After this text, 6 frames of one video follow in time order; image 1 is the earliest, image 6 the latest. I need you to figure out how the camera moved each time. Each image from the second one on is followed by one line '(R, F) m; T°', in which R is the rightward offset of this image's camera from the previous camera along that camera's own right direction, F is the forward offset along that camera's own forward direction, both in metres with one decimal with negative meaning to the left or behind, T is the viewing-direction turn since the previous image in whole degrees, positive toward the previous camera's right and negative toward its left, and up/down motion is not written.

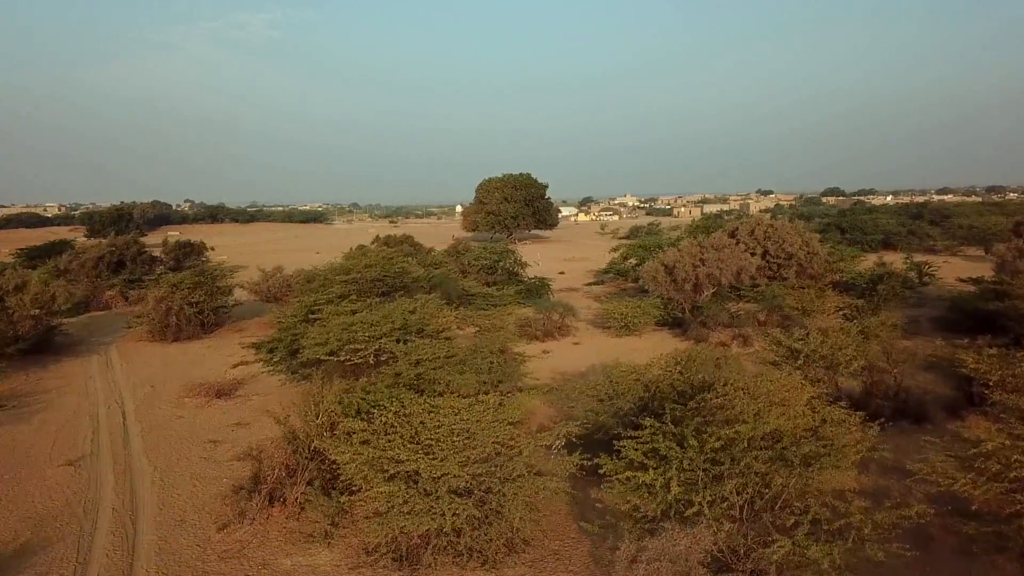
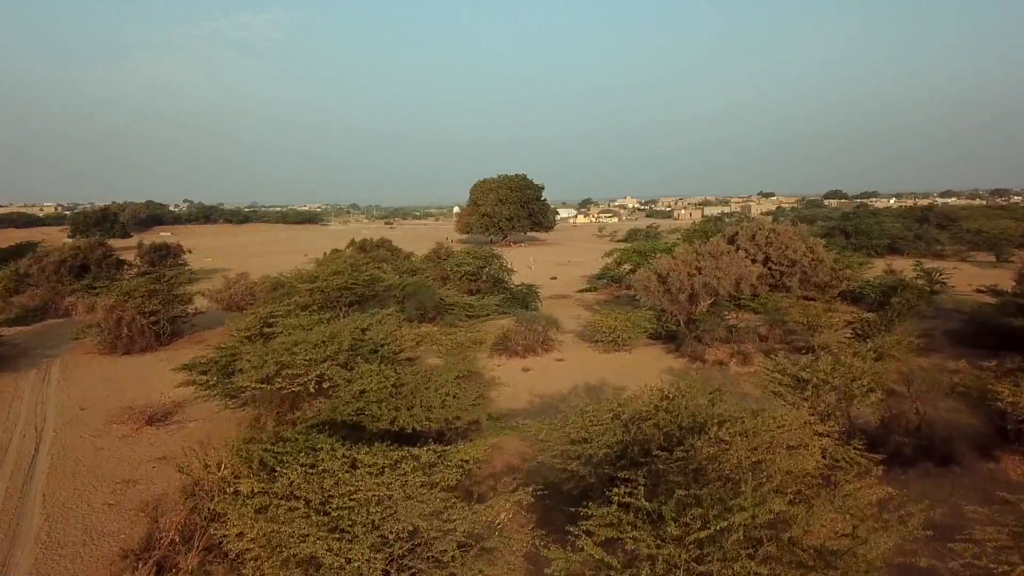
(+0.4, +1.5) m; 0°
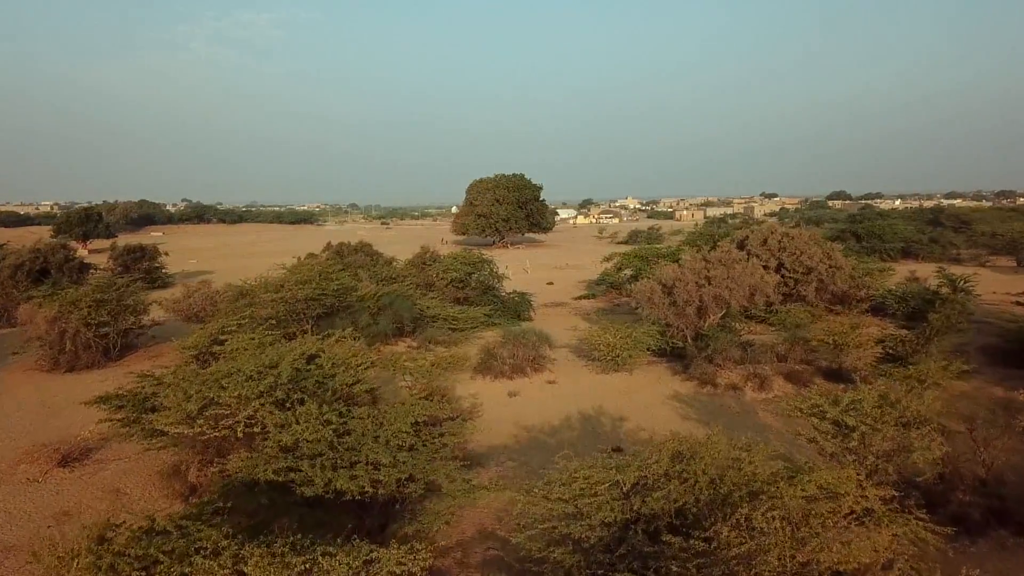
(+0.2, +1.9) m; 0°
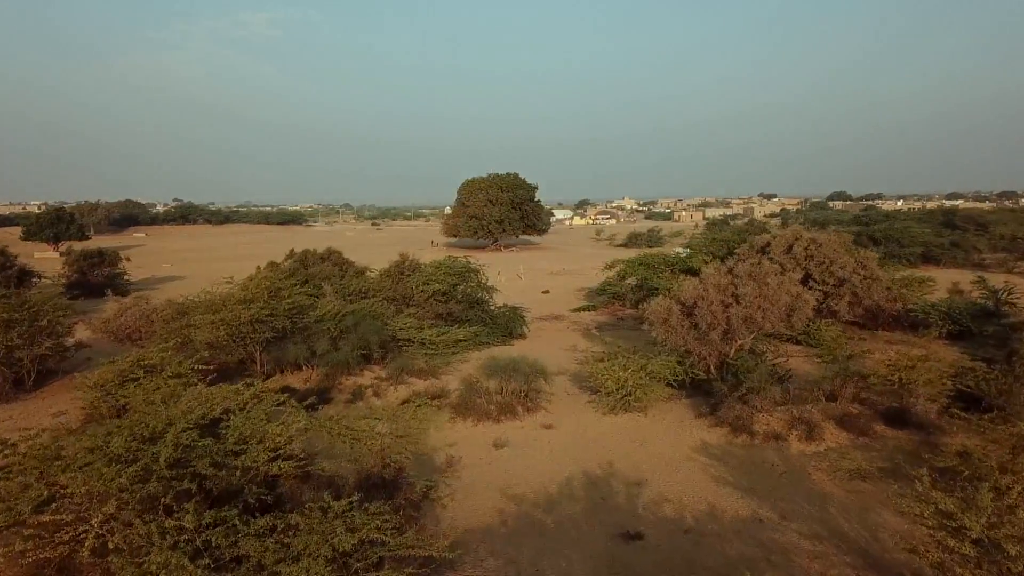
(+0.1, +2.7) m; 0°
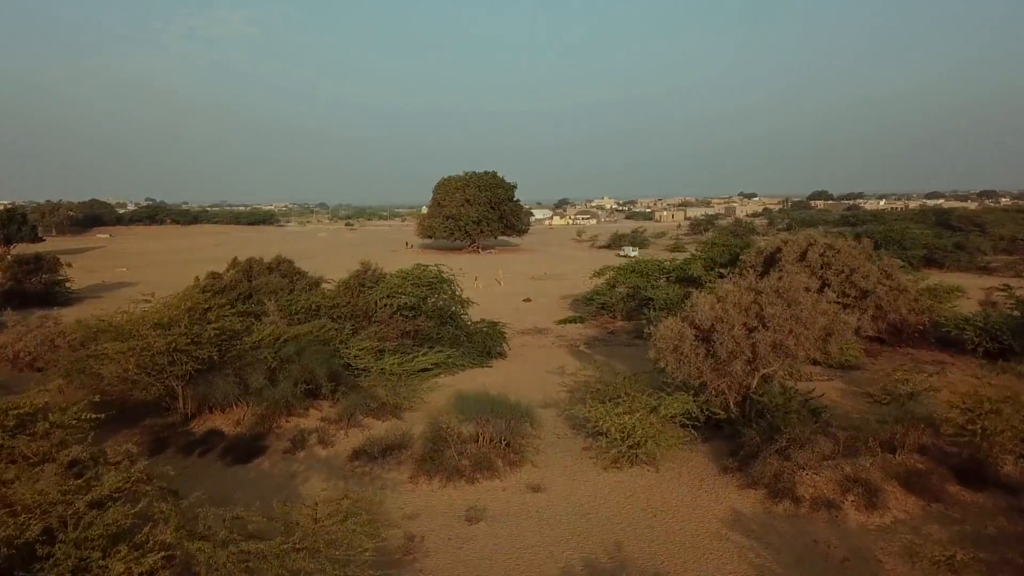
(0.0, +2.4) m; +1°
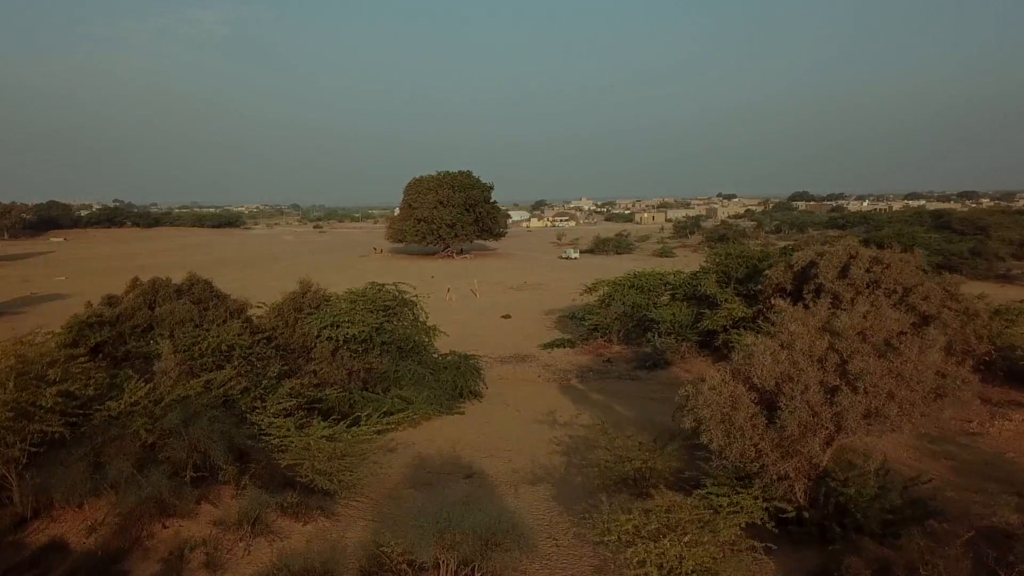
(0.0, +3.3) m; +1°
